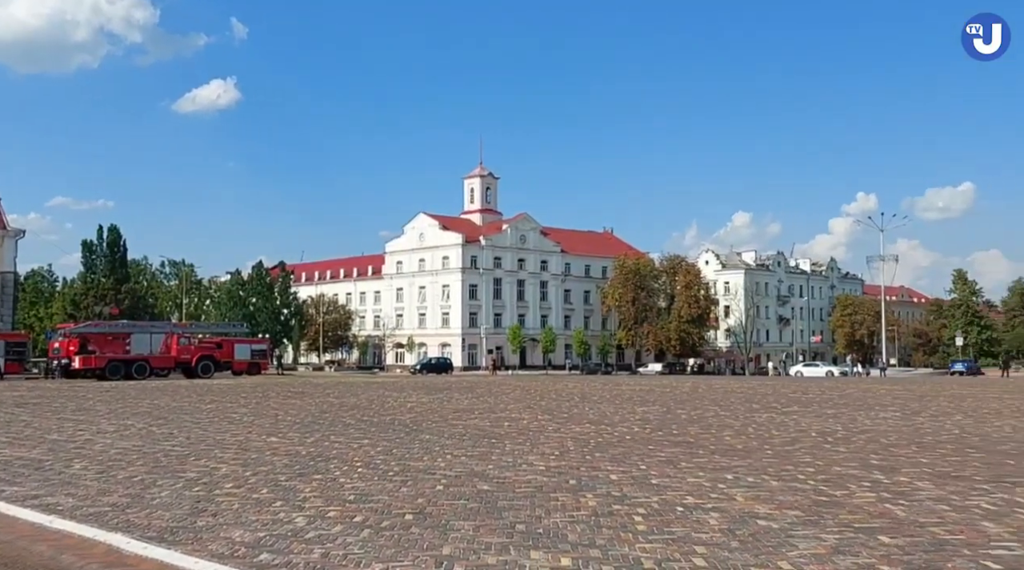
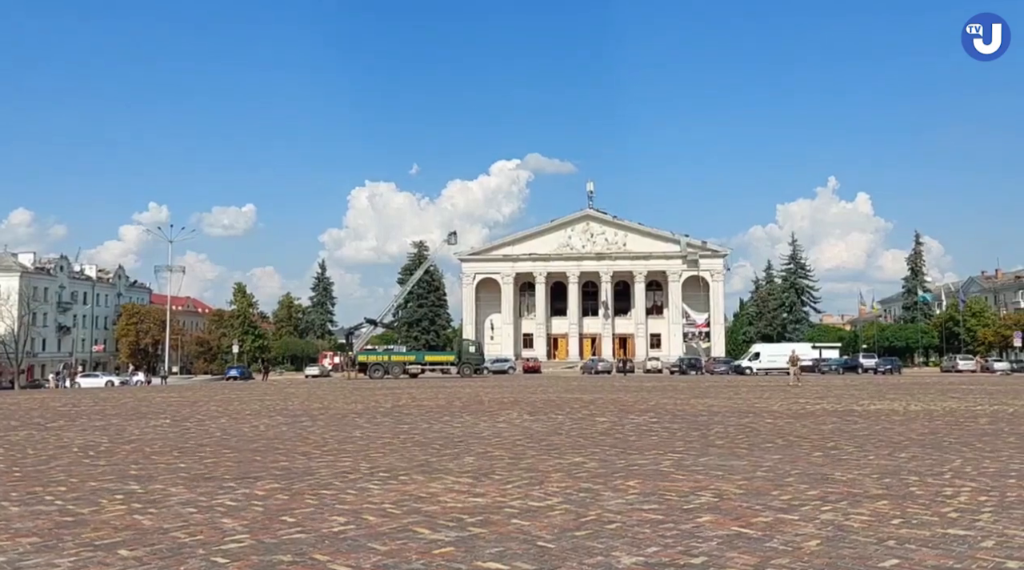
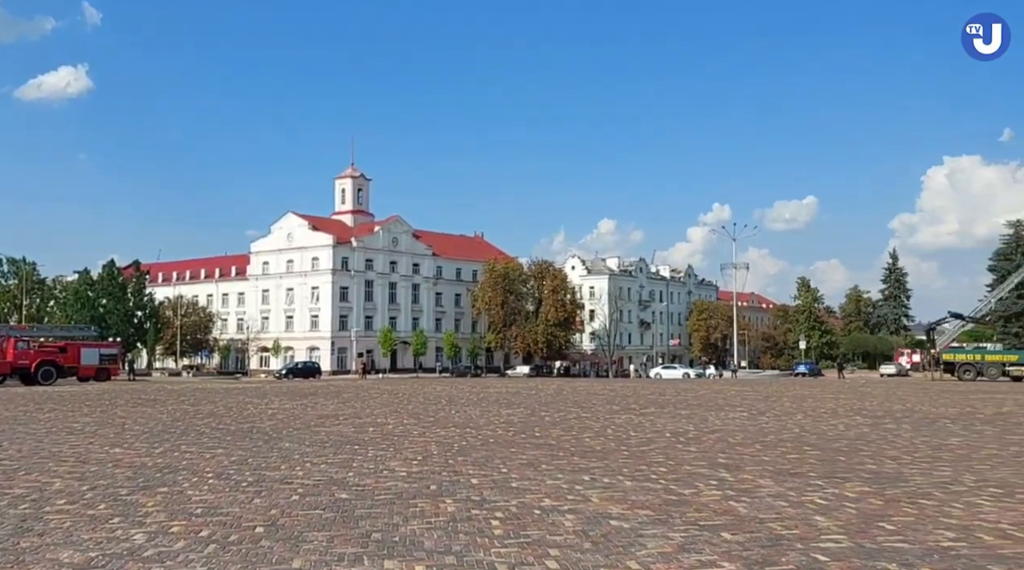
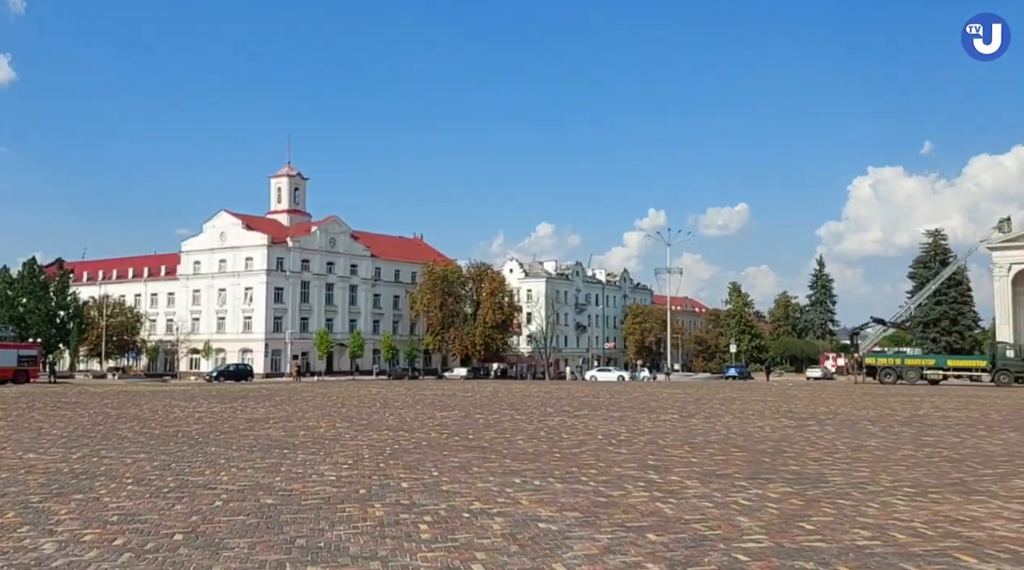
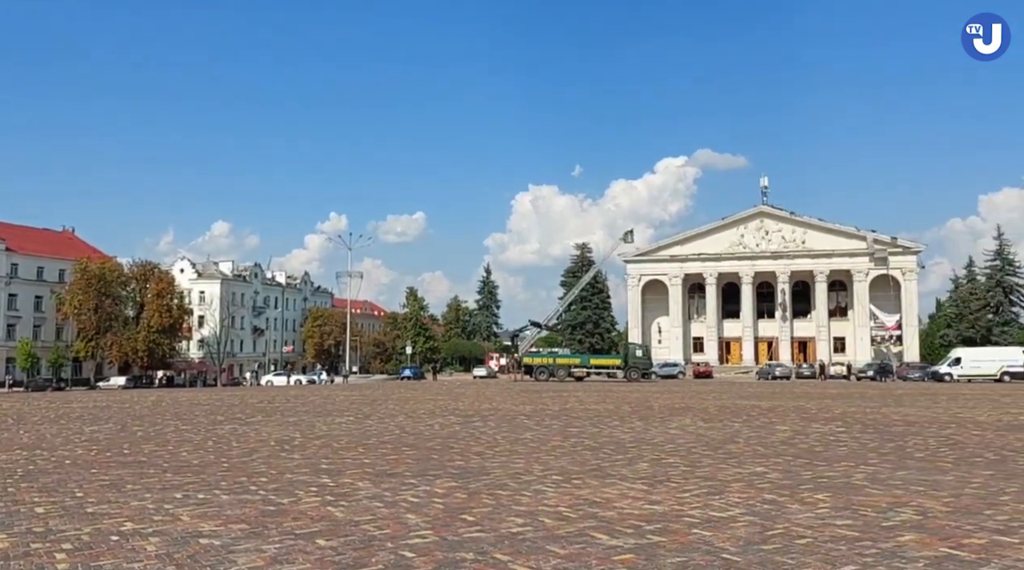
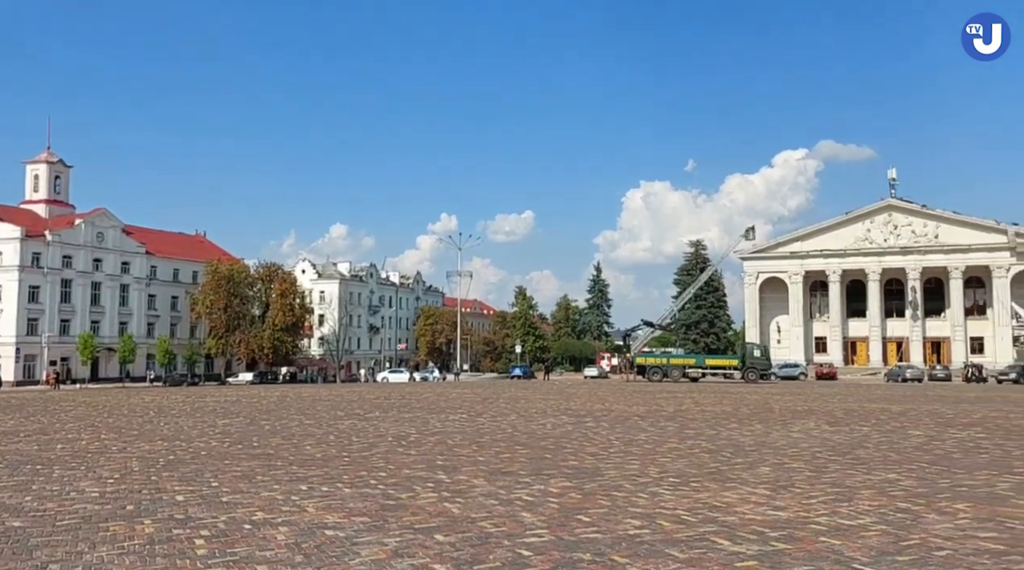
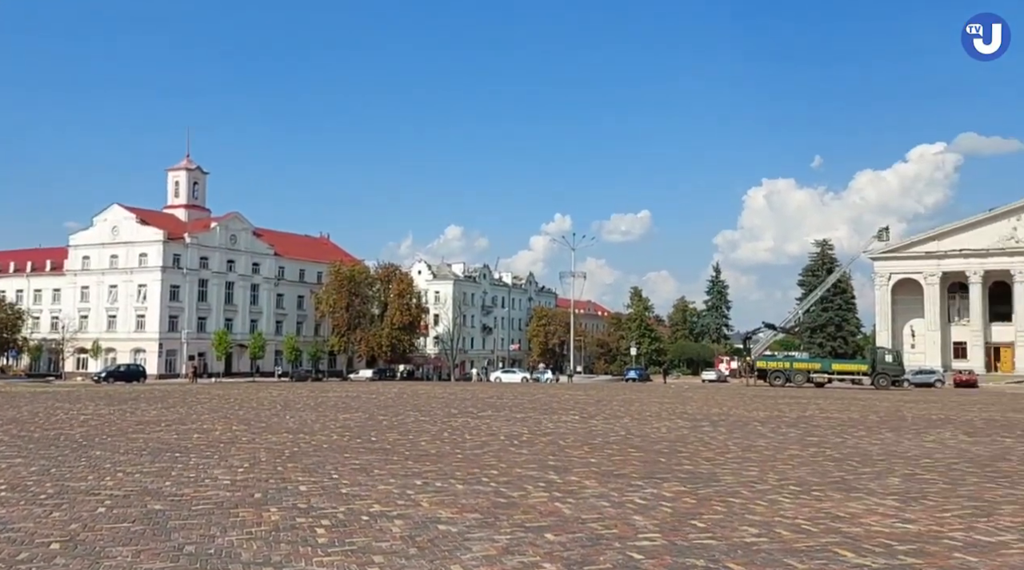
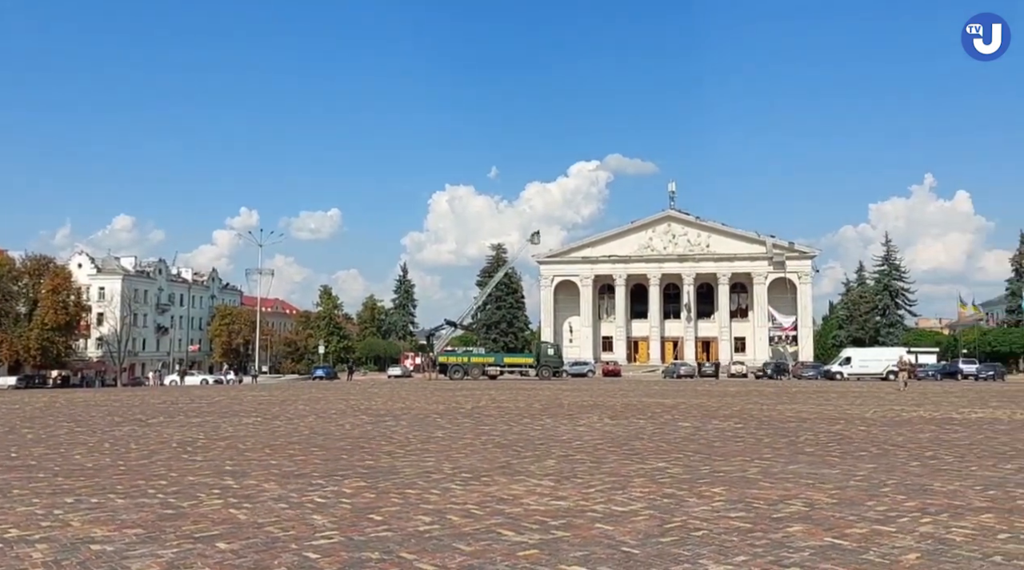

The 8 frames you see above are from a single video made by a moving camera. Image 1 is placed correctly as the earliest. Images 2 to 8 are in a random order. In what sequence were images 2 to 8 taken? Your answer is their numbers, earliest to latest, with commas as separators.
3, 4, 7, 6, 5, 8, 2
